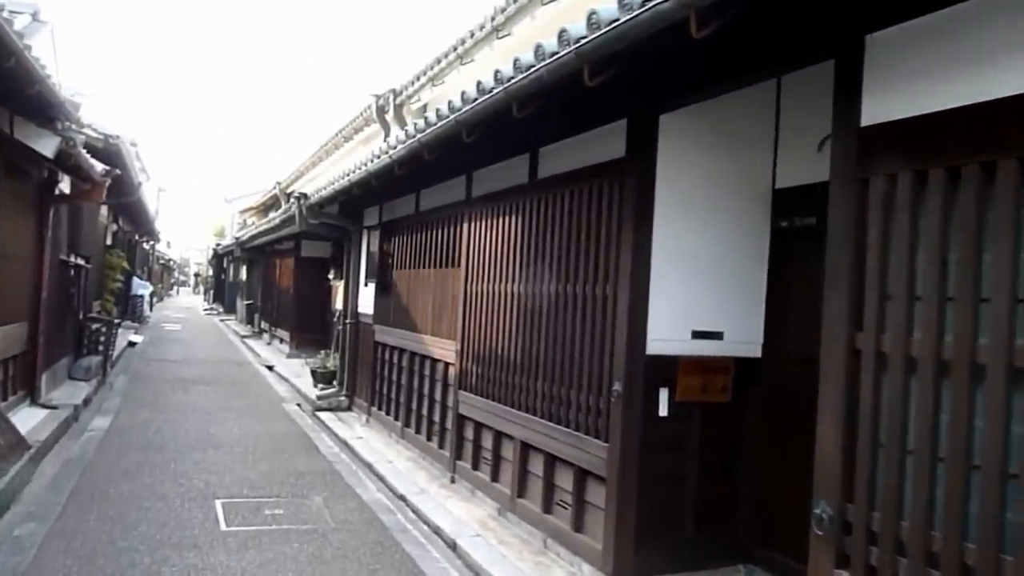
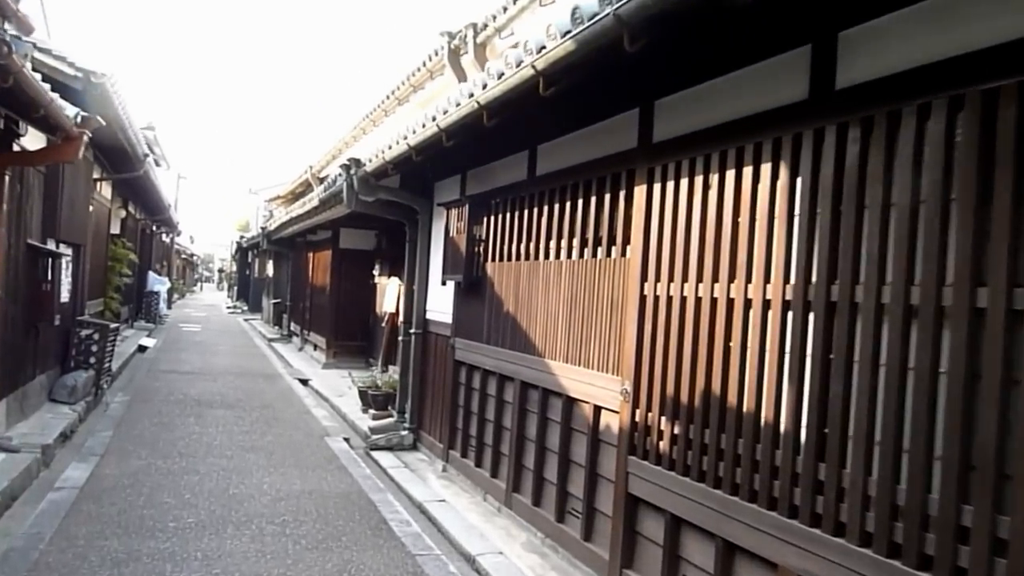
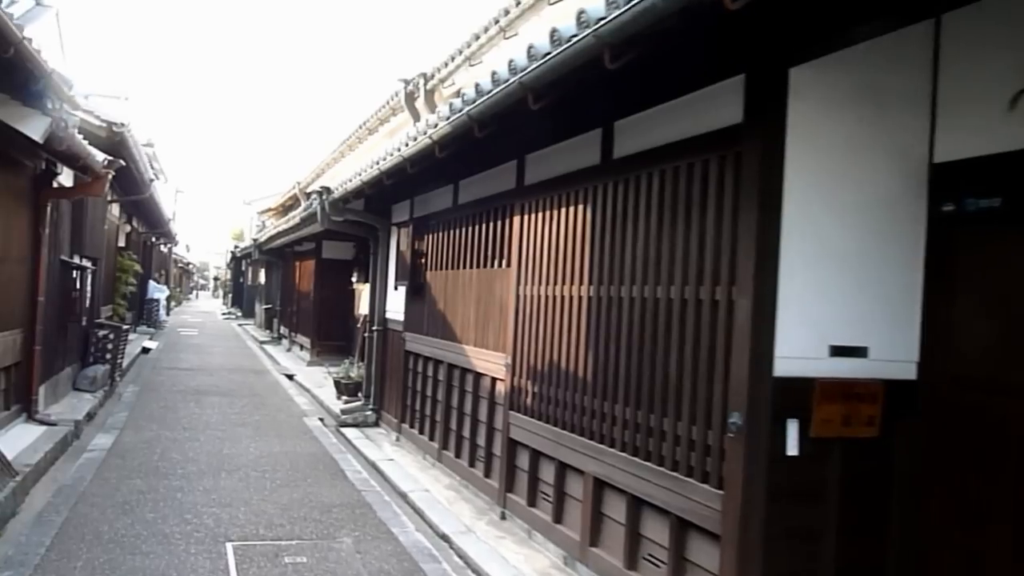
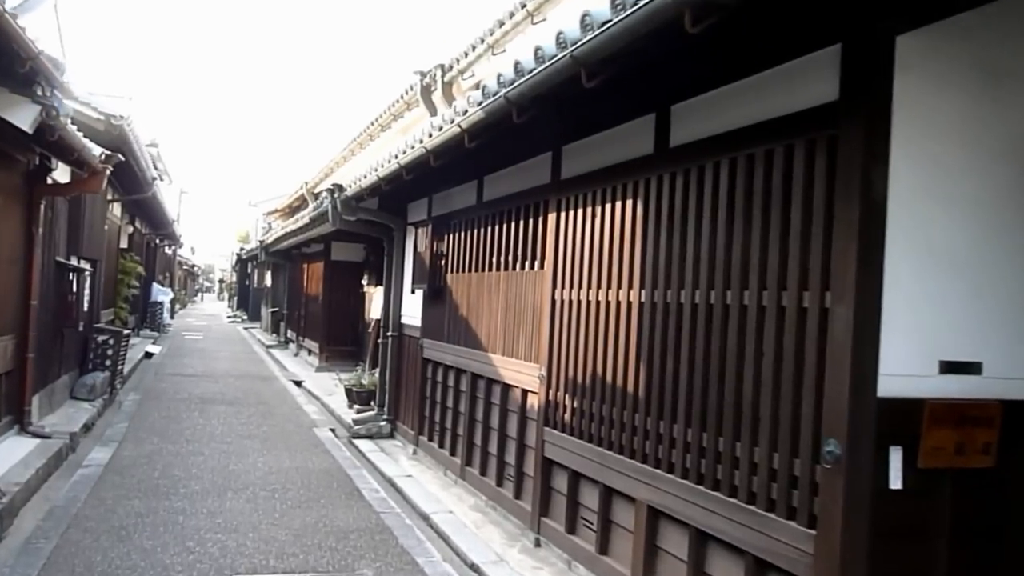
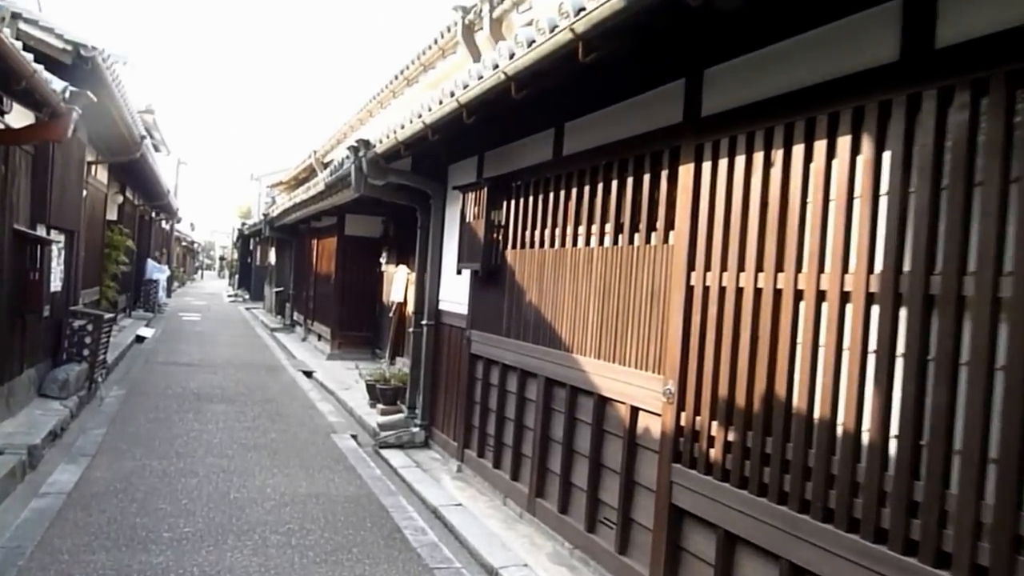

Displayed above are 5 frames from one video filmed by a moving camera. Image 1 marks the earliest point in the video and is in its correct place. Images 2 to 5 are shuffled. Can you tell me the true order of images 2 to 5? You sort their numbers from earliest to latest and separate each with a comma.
3, 4, 2, 5
